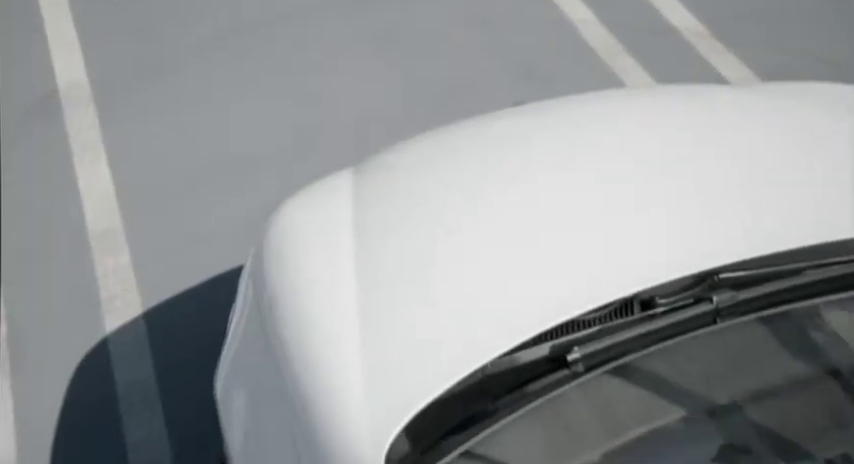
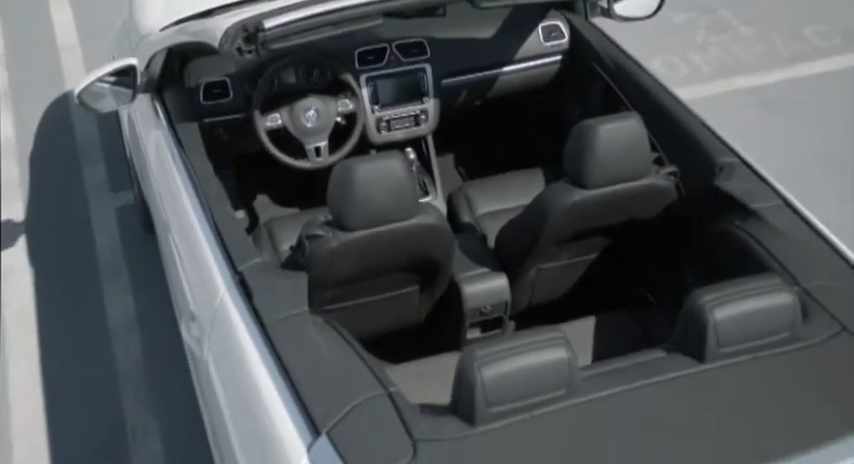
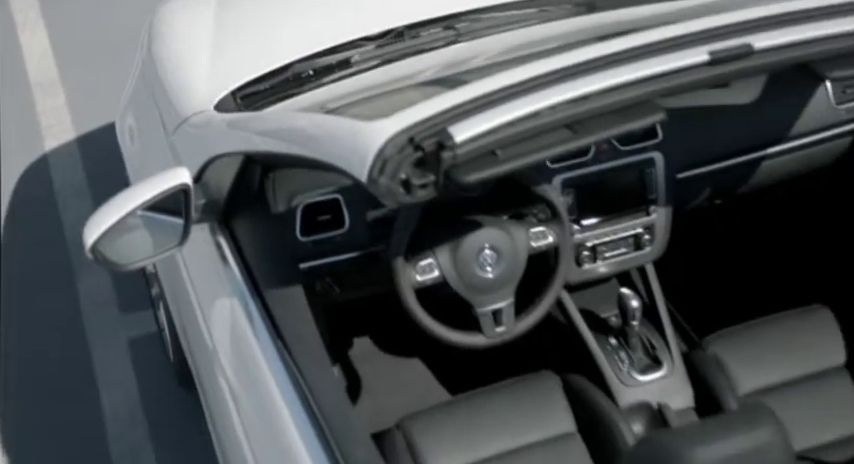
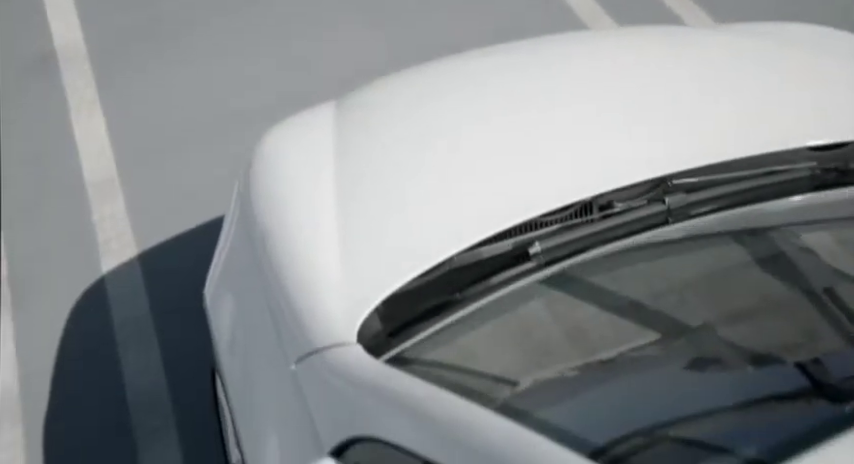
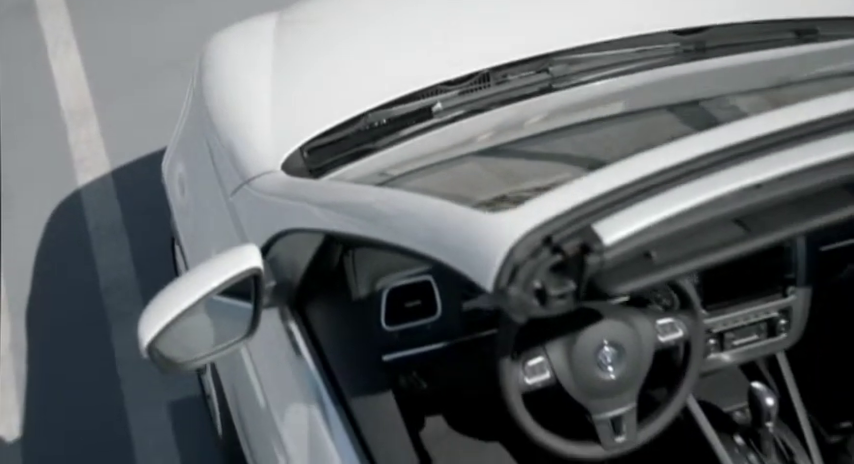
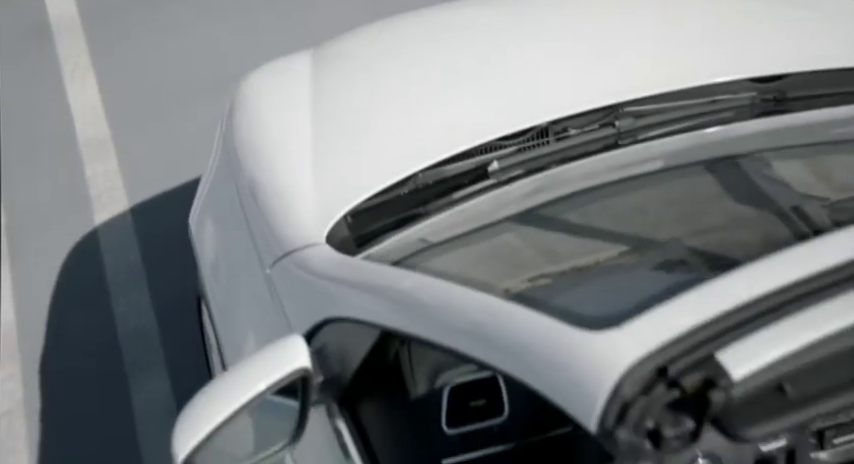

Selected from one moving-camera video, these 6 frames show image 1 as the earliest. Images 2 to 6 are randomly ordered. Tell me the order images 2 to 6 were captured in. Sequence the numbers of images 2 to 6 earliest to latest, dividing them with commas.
4, 6, 5, 3, 2
